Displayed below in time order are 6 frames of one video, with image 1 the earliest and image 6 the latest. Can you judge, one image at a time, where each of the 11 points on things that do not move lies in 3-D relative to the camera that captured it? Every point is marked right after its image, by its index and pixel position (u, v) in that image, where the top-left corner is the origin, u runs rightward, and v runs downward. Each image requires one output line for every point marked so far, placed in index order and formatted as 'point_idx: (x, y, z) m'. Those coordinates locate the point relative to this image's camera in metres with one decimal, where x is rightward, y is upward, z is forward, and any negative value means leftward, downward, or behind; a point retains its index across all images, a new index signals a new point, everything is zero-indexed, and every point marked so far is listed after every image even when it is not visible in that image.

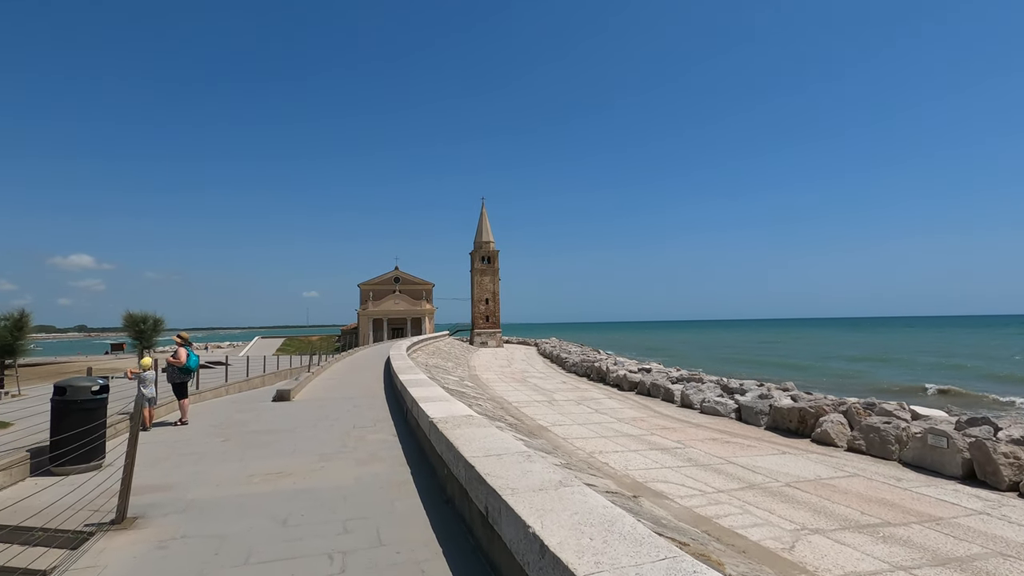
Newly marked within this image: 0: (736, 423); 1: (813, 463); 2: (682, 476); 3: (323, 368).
0: (+6.0, -3.6, +13.4) m
1: (+5.8, -3.4, +9.7) m
2: (+3.0, -3.3, +8.8) m
3: (-5.0, -2.1, +13.2) m
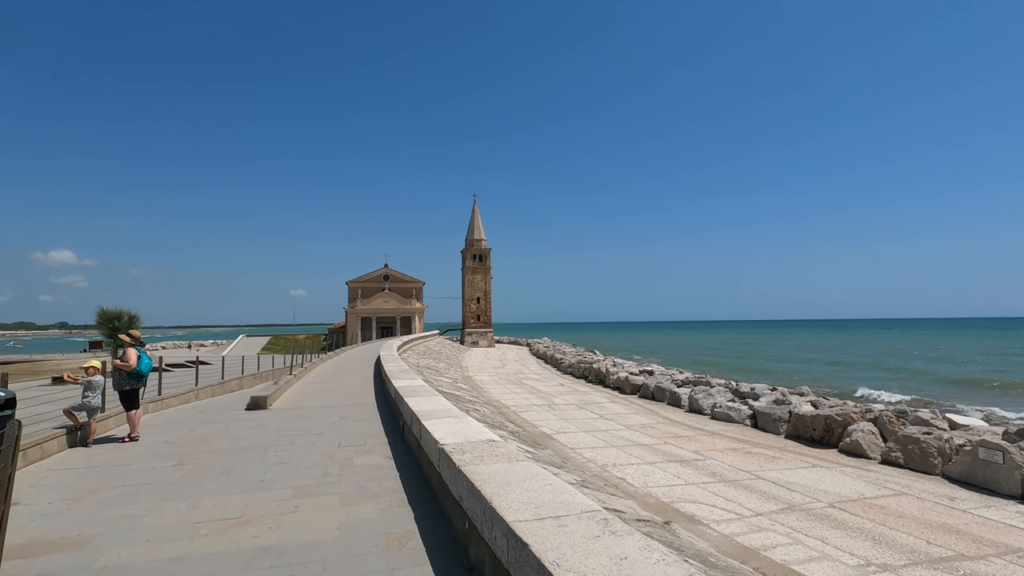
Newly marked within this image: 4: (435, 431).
0: (+6.0, -3.6, +12.5) m
1: (+5.9, -3.3, +8.8) m
2: (+3.1, -3.2, +7.8) m
3: (-5.0, -2.0, +12.1) m
4: (-0.6, -1.1, +3.9) m
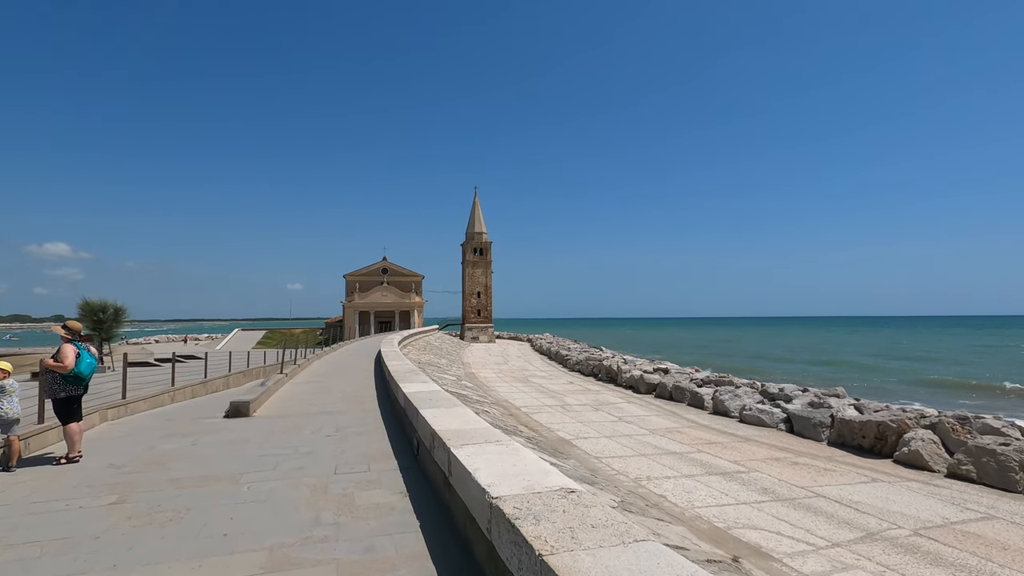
0: (+6.3, -3.4, +11.4) m
1: (+6.3, -3.2, +7.7) m
2: (+3.5, -3.1, +6.7) m
3: (-4.6, -1.7, +10.9) m
4: (-0.2, -1.0, +2.7) m
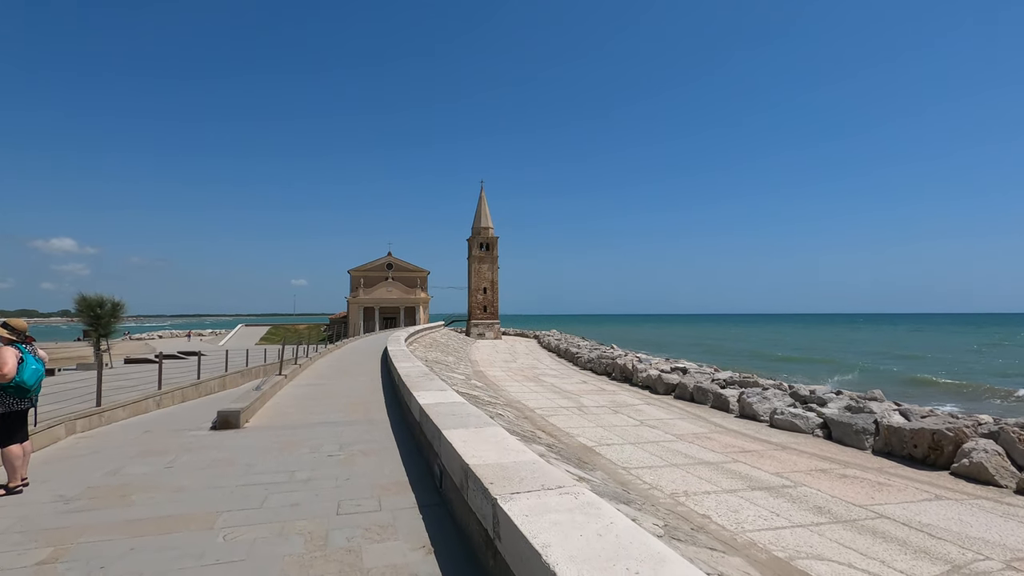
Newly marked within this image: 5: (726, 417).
0: (+6.7, -3.3, +10.5) m
1: (+6.6, -3.1, +6.8) m
2: (+3.8, -3.0, +5.8) m
3: (-4.3, -1.6, +10.1) m
4: (+0.1, -0.9, +1.9) m
5: (+5.8, -3.5, +13.5) m
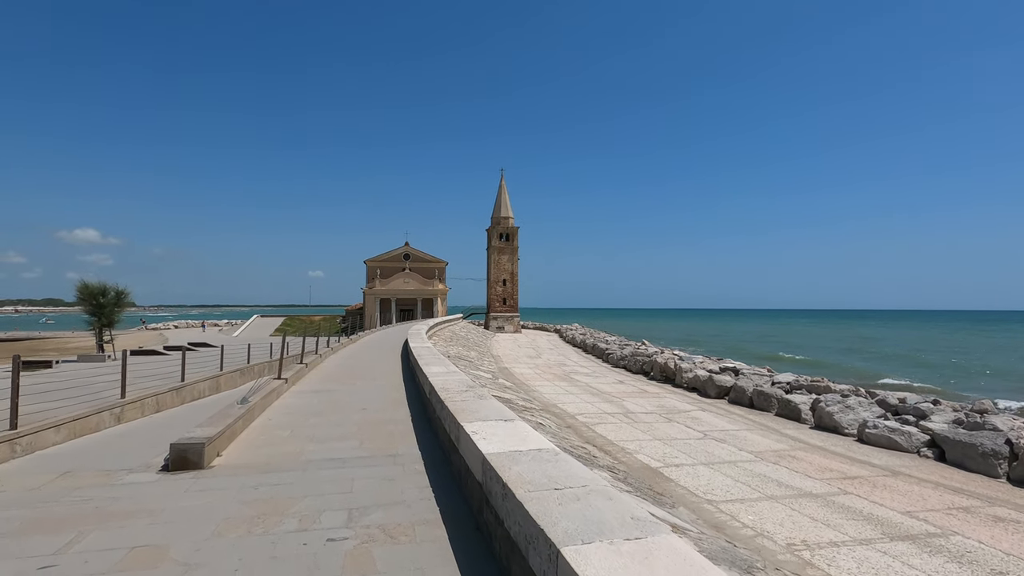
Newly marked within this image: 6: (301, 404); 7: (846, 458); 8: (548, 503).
0: (+7.5, -3.1, +8.5) m
1: (+7.3, -3.0, +4.8) m
2: (+4.5, -2.9, +3.9) m
3: (-3.5, -1.3, +8.4) m
4: (+0.7, -0.8, +0.1) m
5: (+6.7, -3.2, +11.6) m
6: (-2.5, -1.4, +5.9) m
7: (+6.2, -3.1, +9.3) m
8: (+0.1, -0.8, +2.0) m
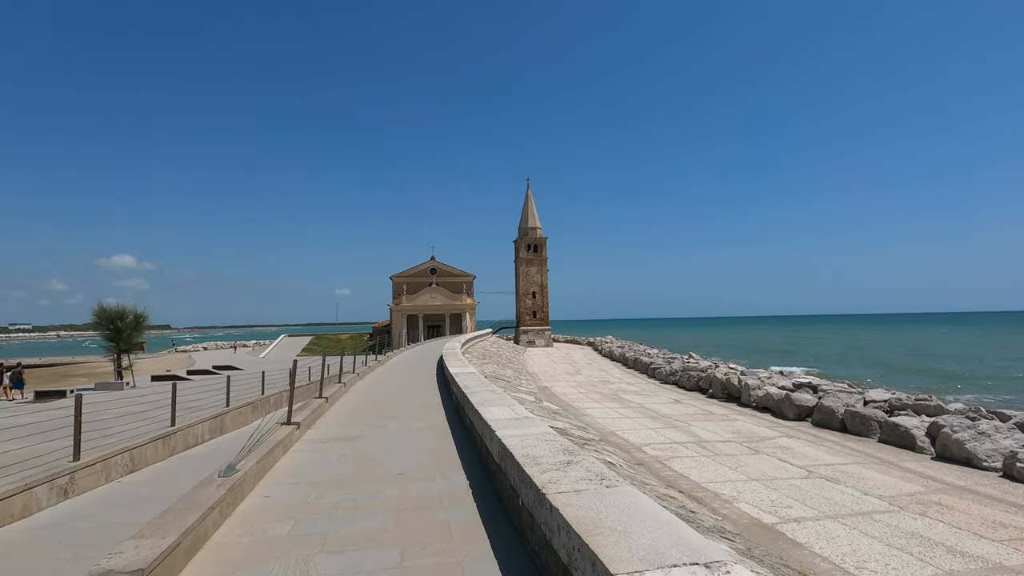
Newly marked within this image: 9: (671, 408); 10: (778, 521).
0: (+8.5, -3.0, +6.4) m
1: (+8.1, -2.8, +2.7) m
2: (+5.2, -2.7, +1.9) m
3: (-2.6, -1.6, +6.8) m
4: (+1.2, -0.7, -1.7) m
5: (+7.8, -3.3, +9.5) m
6: (-1.7, -1.5, +4.3) m
7: (+7.2, -3.1, +7.2) m
8: (+0.7, -0.8, +0.2) m
9: (+4.8, -3.6, +15.2) m
10: (+3.6, -3.1, +6.7) m
